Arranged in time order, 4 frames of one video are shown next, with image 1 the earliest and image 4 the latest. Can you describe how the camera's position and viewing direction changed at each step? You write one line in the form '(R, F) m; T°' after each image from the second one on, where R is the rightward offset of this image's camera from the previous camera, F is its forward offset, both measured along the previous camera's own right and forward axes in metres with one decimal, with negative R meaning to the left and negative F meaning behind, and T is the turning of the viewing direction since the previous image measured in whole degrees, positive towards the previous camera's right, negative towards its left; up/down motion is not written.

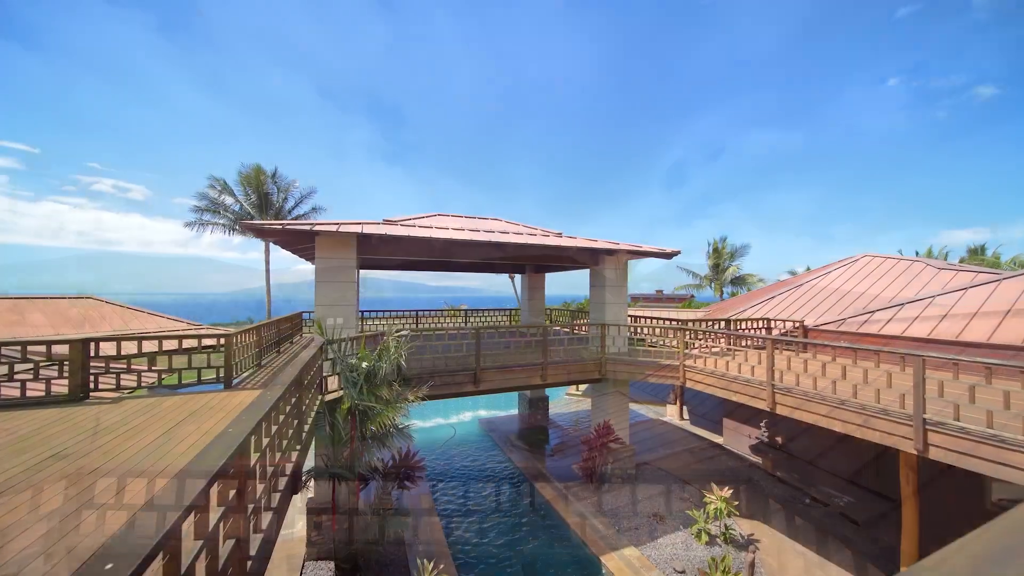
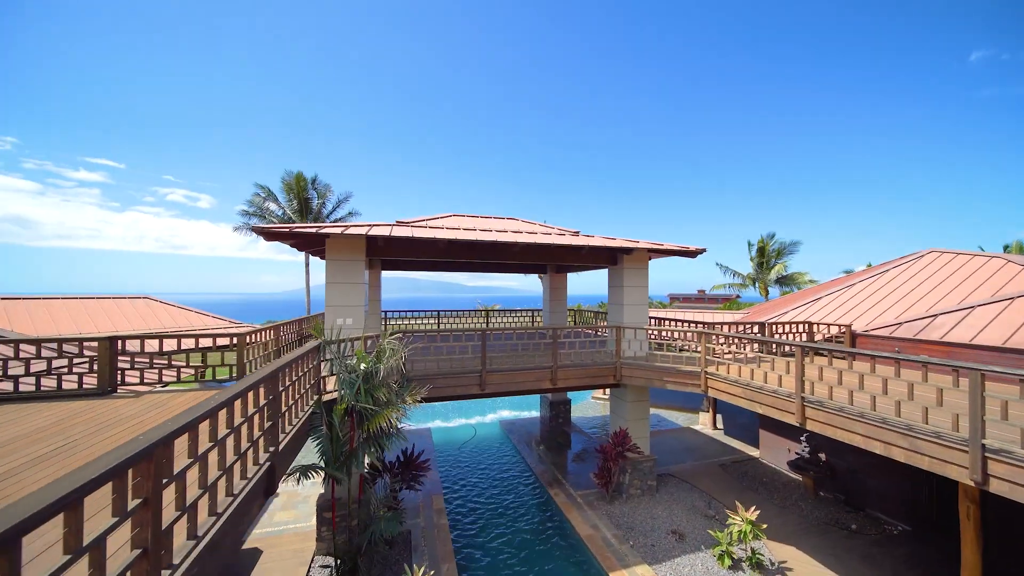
(+0.6, +0.2) m; -6°
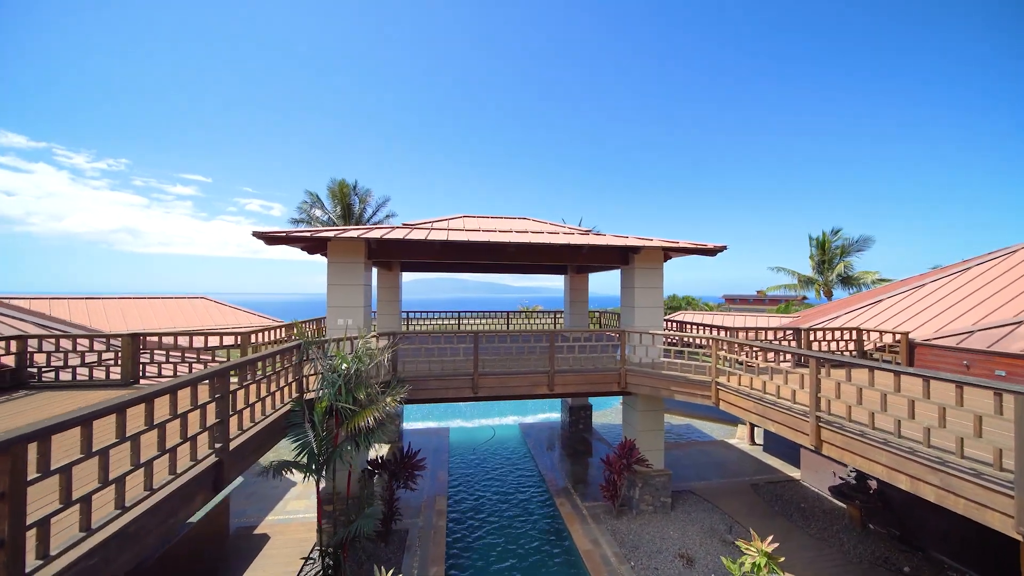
(+1.0, +0.3) m; -8°
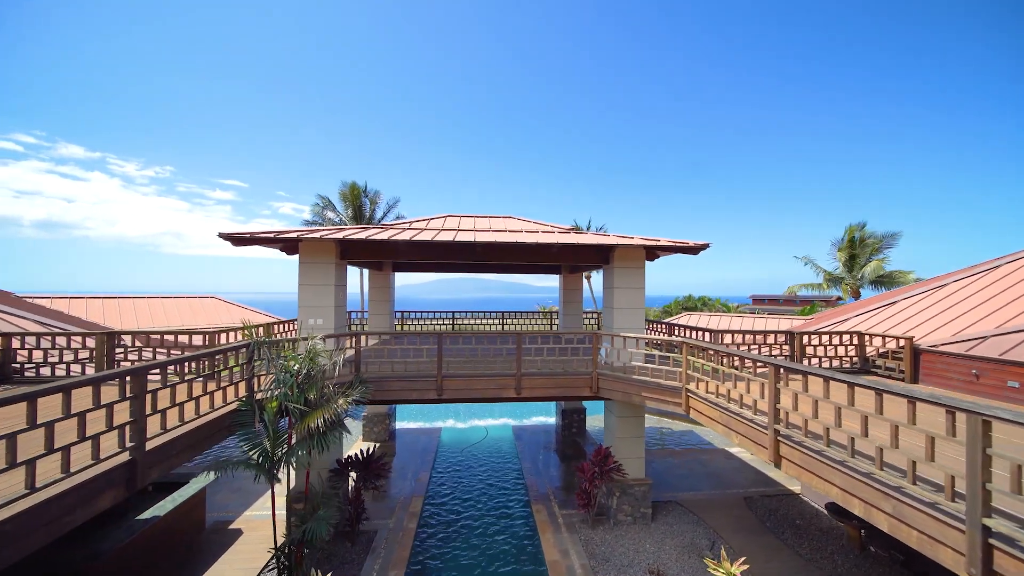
(+1.0, +0.2) m; -4°
